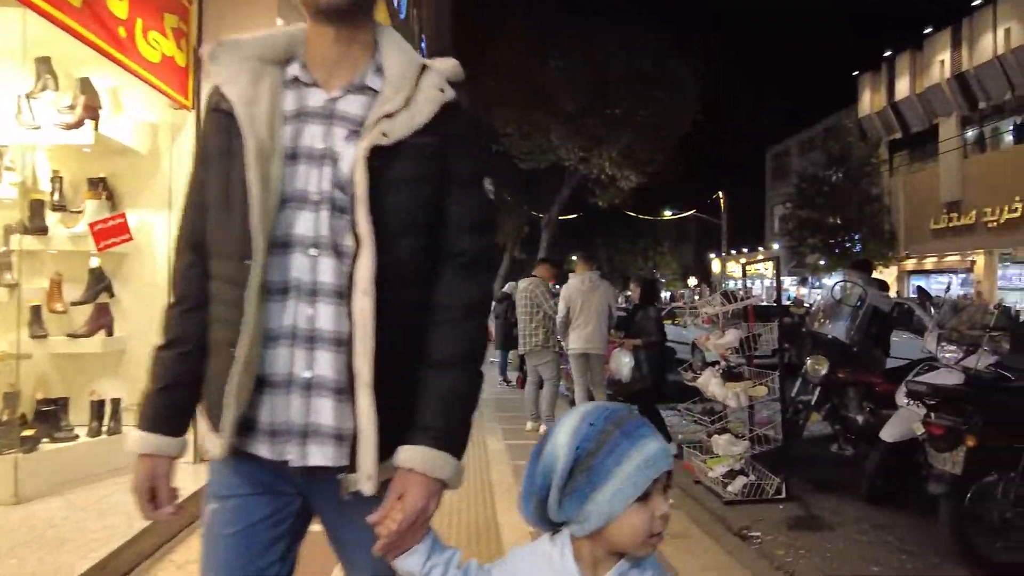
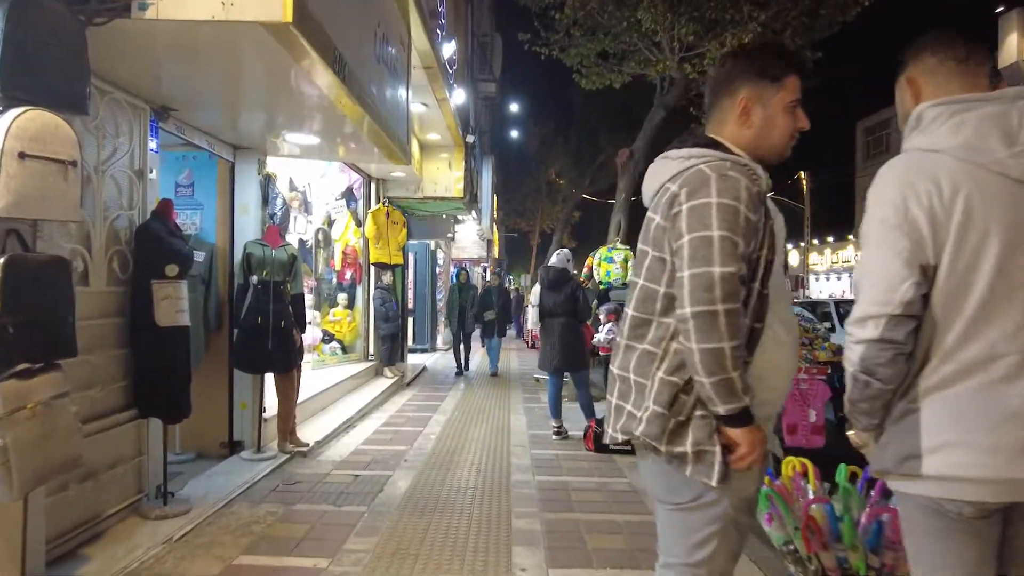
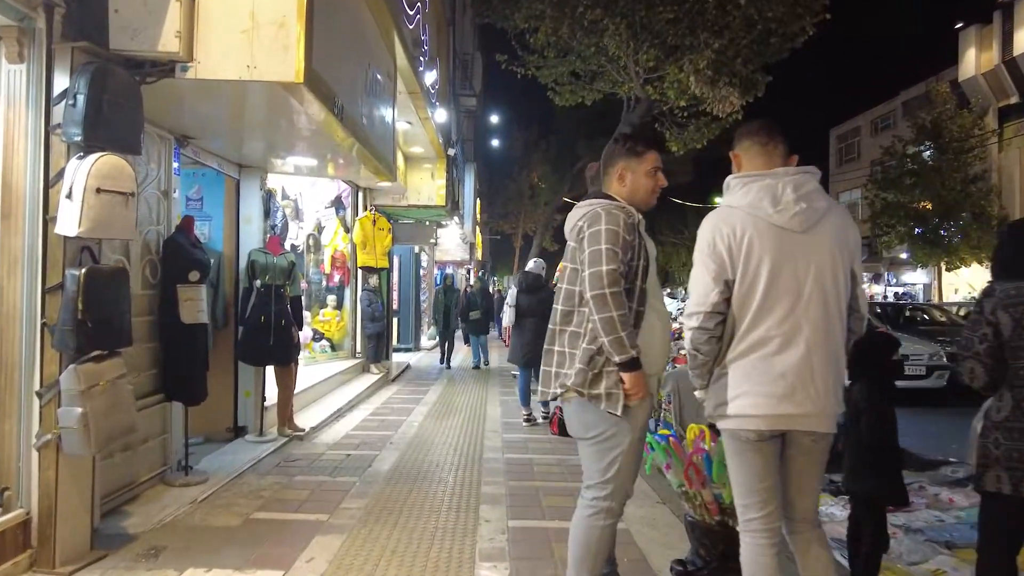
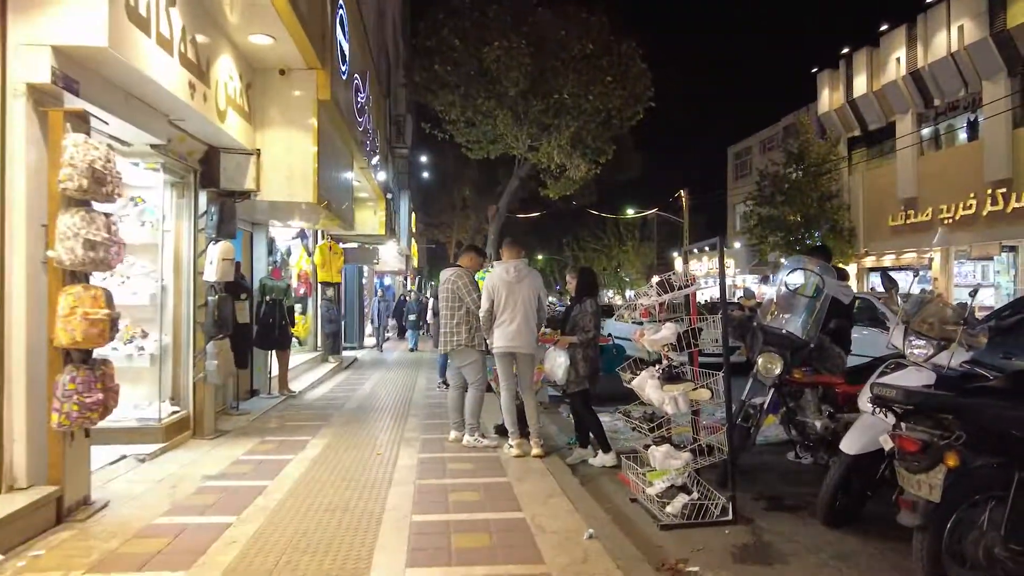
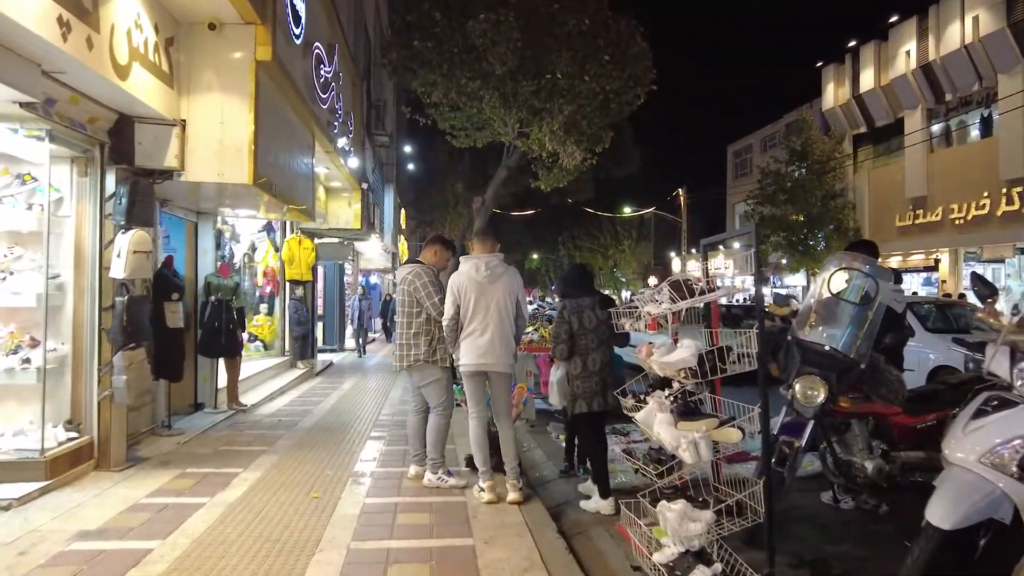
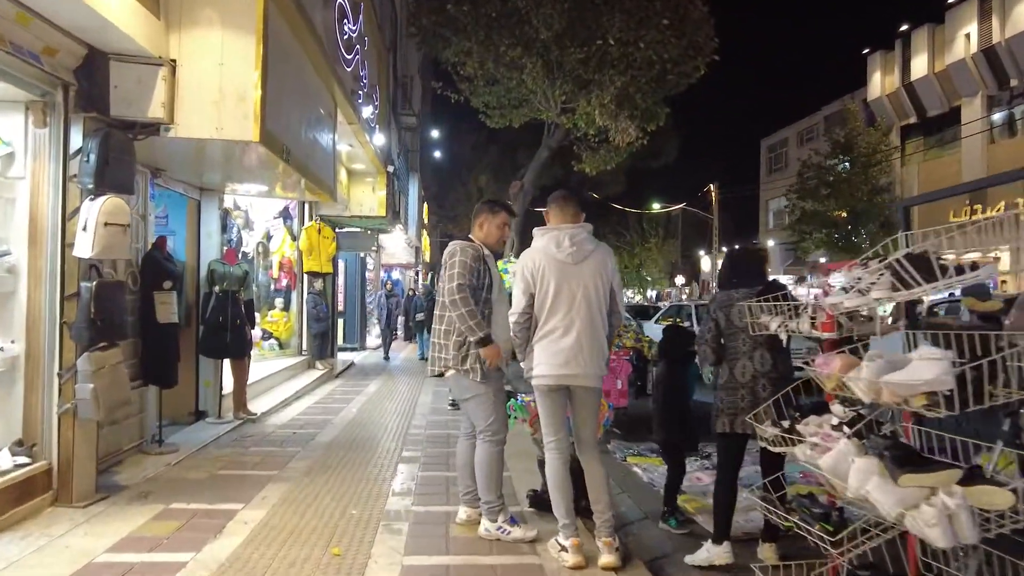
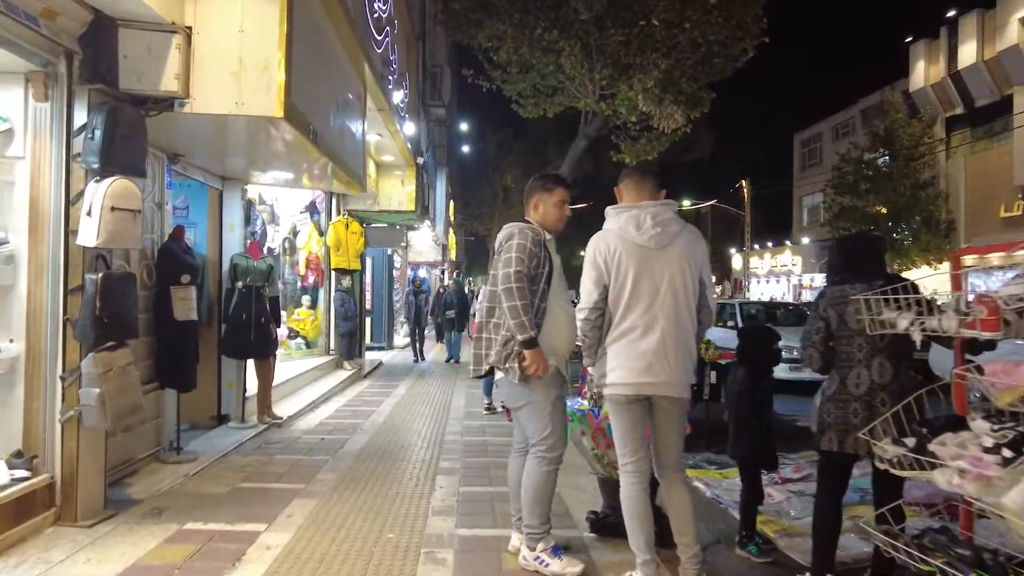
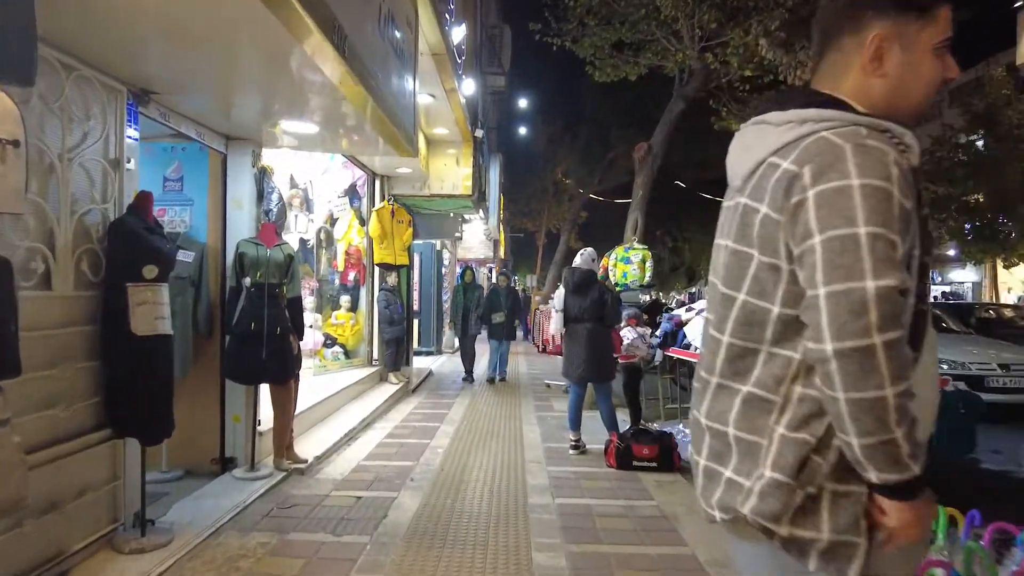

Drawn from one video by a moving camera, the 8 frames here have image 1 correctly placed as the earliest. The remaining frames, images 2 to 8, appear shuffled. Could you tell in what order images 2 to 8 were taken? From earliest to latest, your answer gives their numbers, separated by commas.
4, 5, 6, 7, 3, 2, 8
